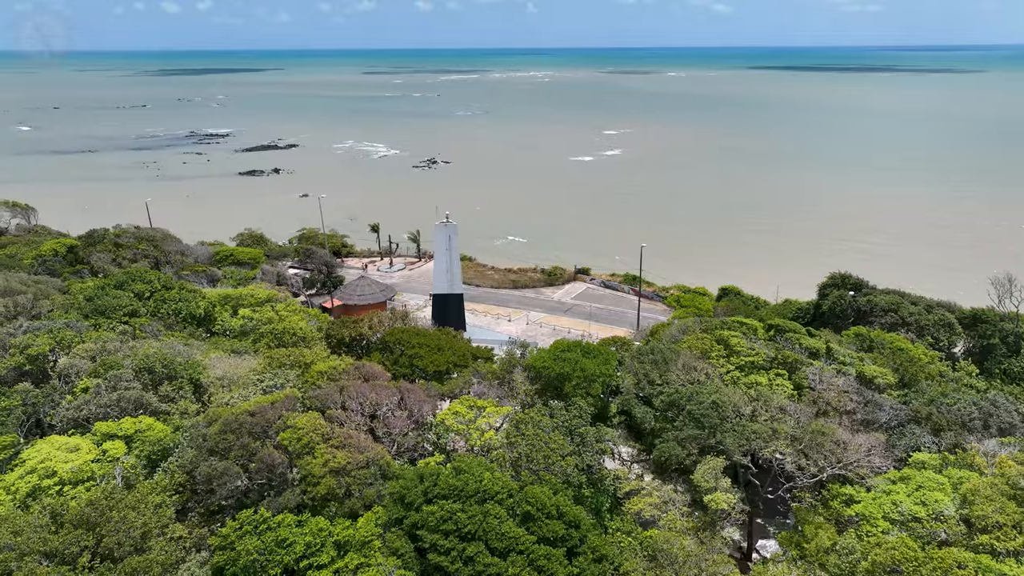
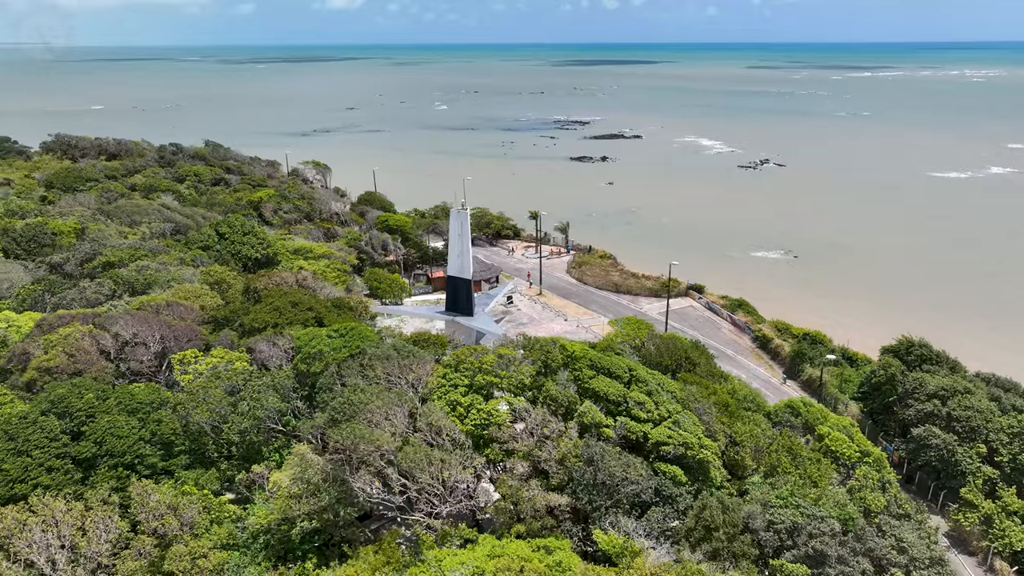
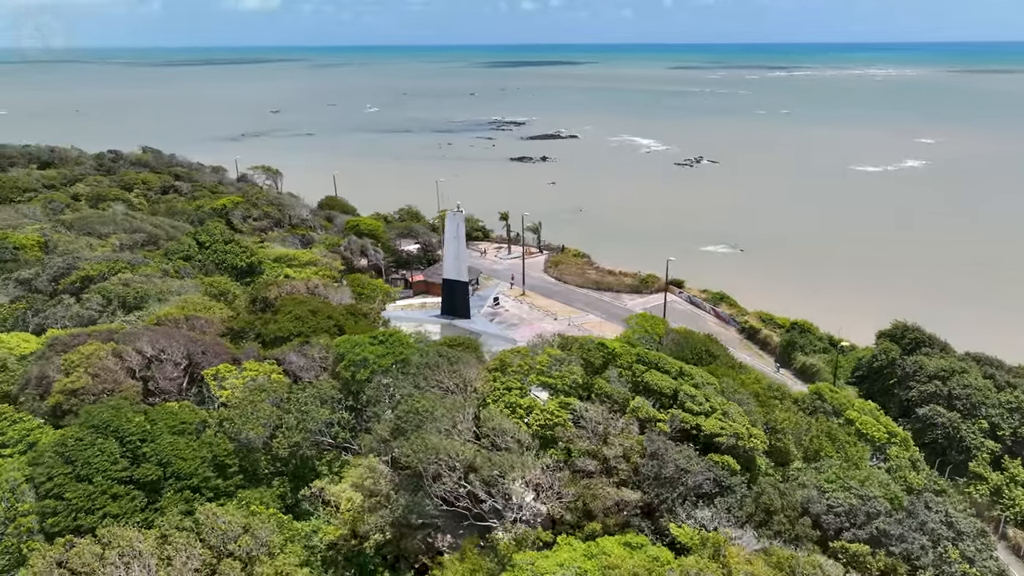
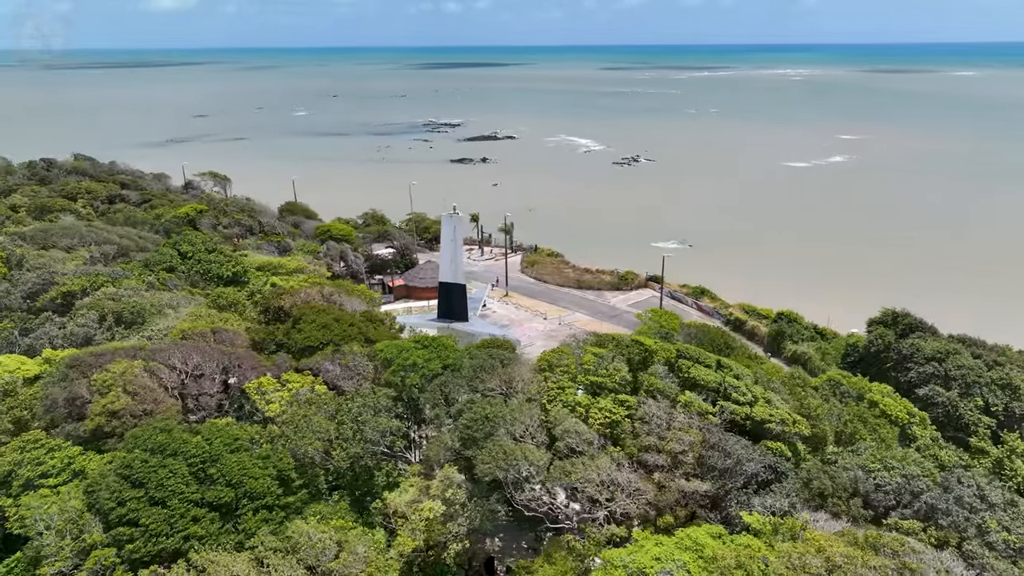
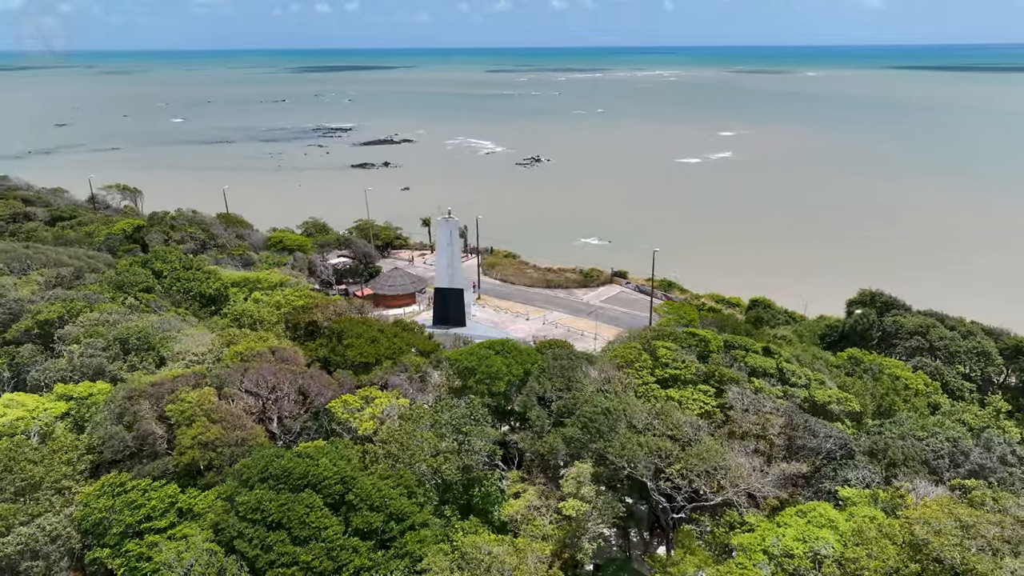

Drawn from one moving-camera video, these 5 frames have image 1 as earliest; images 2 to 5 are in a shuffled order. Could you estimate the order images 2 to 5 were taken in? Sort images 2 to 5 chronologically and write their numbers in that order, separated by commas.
5, 4, 3, 2
